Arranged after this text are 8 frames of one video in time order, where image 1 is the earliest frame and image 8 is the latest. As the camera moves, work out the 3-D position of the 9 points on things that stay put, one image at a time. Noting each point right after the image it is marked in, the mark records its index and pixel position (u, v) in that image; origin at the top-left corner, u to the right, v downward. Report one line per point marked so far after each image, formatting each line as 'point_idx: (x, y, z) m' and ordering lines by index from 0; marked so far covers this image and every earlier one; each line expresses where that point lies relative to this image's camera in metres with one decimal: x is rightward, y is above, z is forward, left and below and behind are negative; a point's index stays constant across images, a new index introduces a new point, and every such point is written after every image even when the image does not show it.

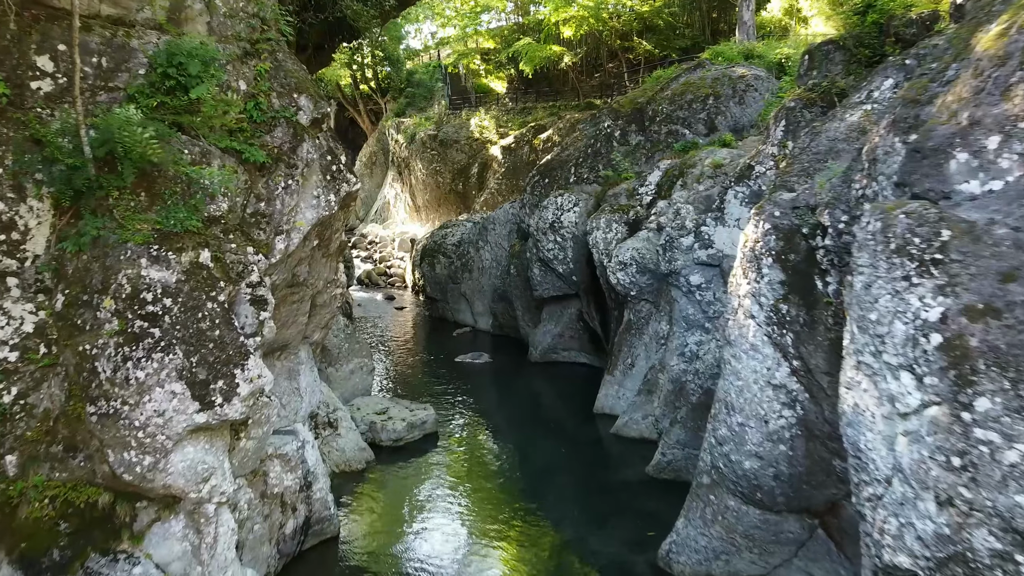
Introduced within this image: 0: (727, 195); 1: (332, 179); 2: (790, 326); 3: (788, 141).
0: (+3.0, +1.3, +11.7) m
1: (-1.8, +1.1, +8.4) m
2: (+2.4, -0.3, +7.1) m
3: (+3.6, +2.0, +11.1) m
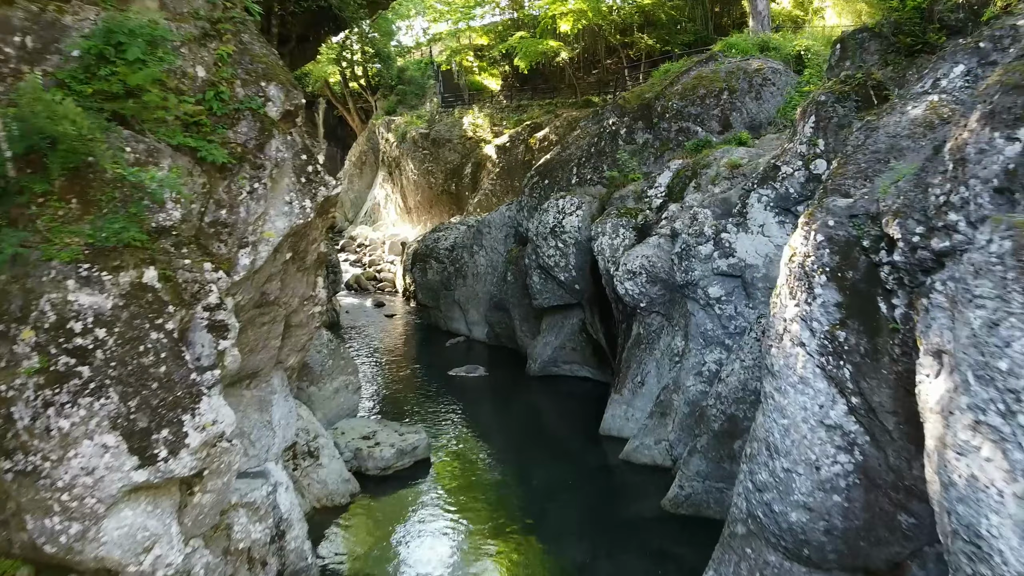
0: (+3.0, +1.1, +10.6) m
1: (-1.8, +0.9, +7.2) m
2: (+2.4, -0.5, +6.0) m
3: (+3.7, +1.8, +10.0) m
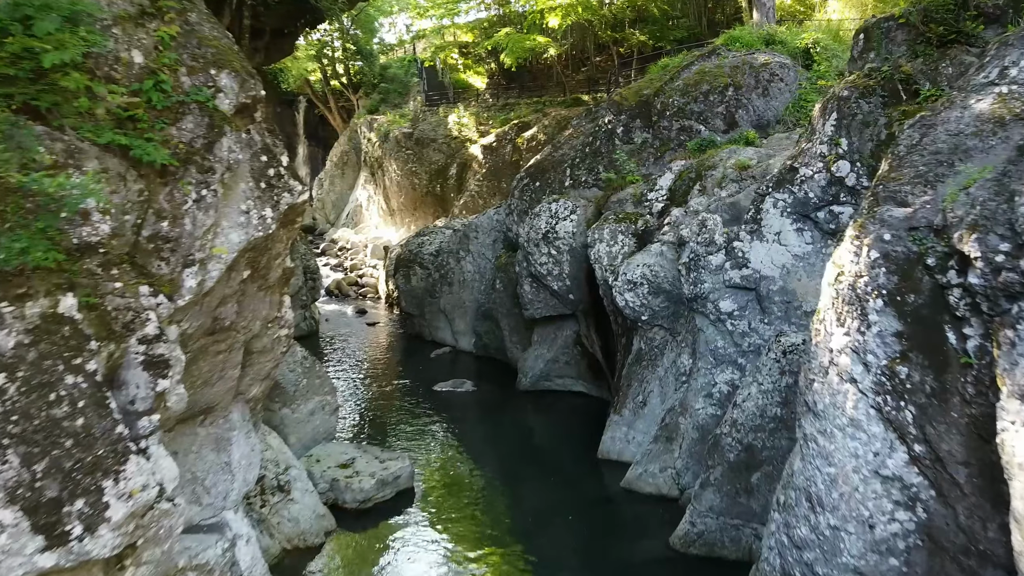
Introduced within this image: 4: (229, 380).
0: (+2.9, +1.0, +9.7) m
1: (-1.8, +0.7, +6.2) m
2: (+2.4, -0.6, +5.0) m
3: (+3.6, +1.6, +9.1) m
4: (-2.3, -0.7, +6.7) m
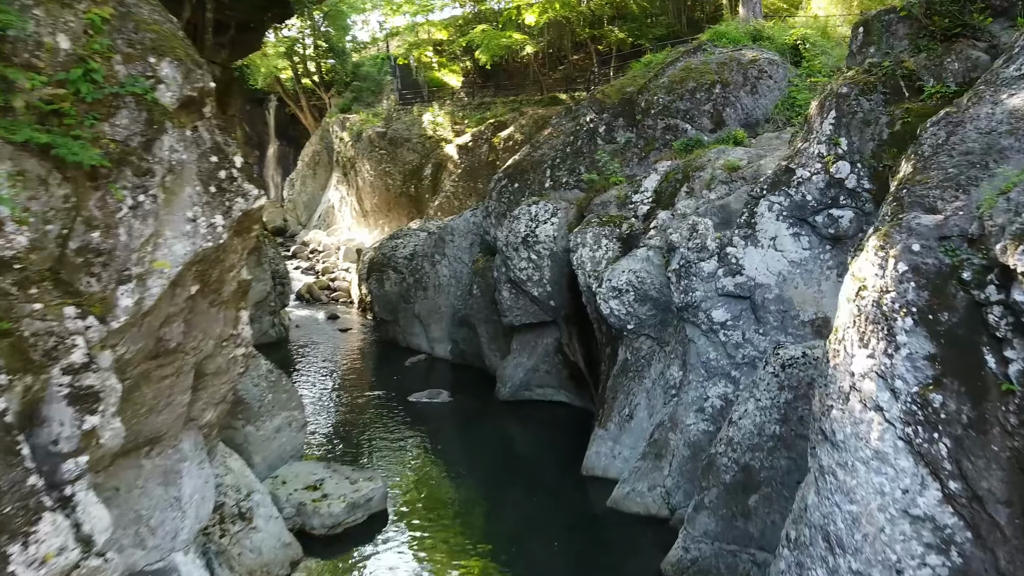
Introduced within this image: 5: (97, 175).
0: (+2.7, +0.9, +9.1) m
1: (-1.9, +0.6, +5.5) m
2: (+2.3, -0.7, +4.5) m
3: (+3.4, +1.5, +8.5) m
4: (-2.4, -0.8, +6.0) m
5: (-2.4, +0.6, +4.7) m
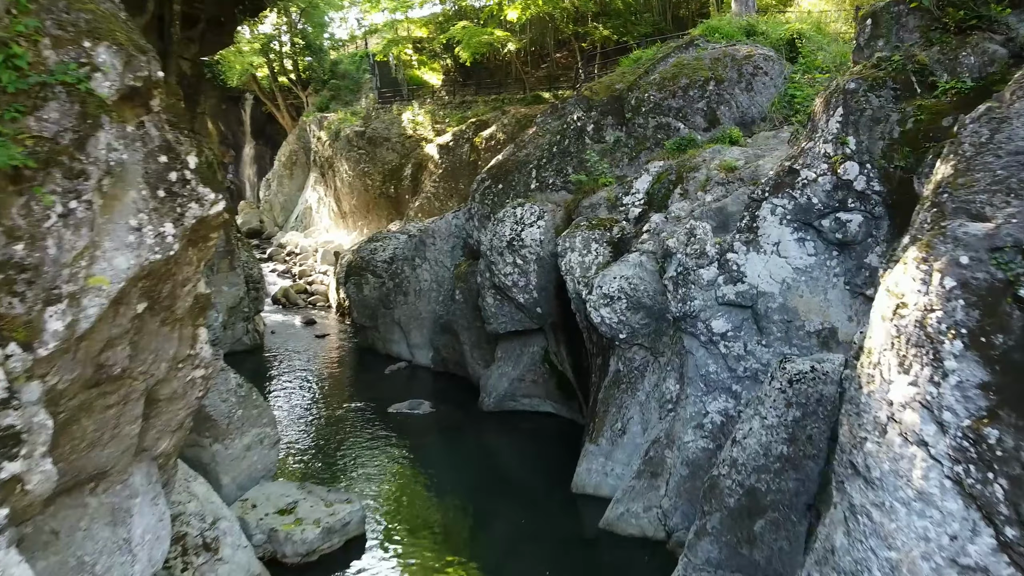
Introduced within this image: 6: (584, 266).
0: (+2.6, +0.8, +8.6) m
1: (-2.0, +0.5, +4.8) m
2: (+2.3, -0.8, +3.9) m
3: (+3.2, +1.5, +8.0) m
4: (-2.4, -1.0, +5.3) m
5: (-2.4, +0.5, +4.1) m
6: (+0.9, +0.3, +11.0) m
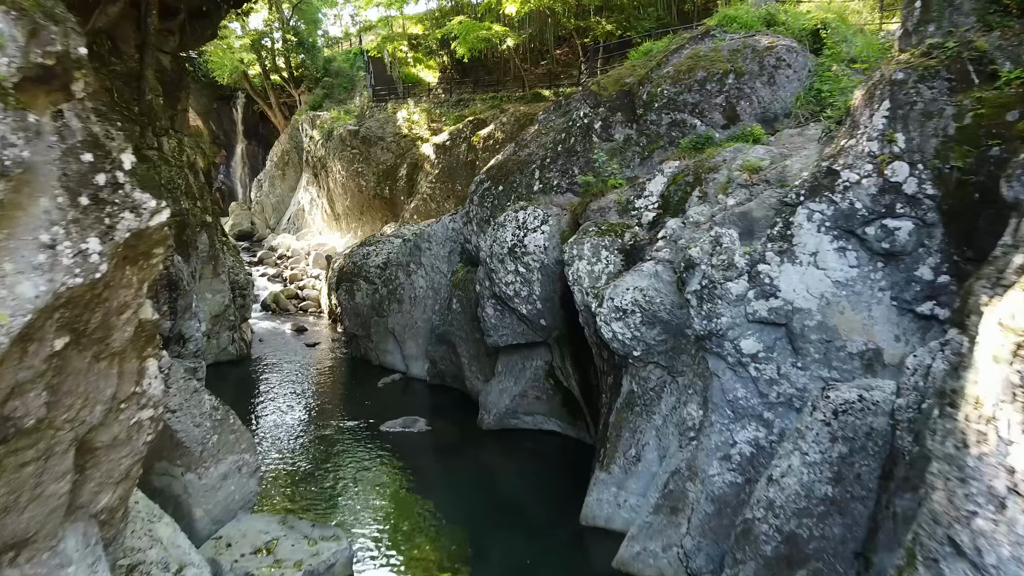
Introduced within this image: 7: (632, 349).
0: (+2.6, +0.7, +7.6) m
1: (-1.9, +0.4, +3.9) m
2: (+2.3, -1.0, +3.0) m
3: (+3.3, +1.3, +7.1) m
4: (-2.4, -1.1, +4.3) m
5: (-2.3, +0.4, +3.1) m
6: (+1.0, +0.1, +10.0) m
7: (+1.3, -0.7, +9.2) m
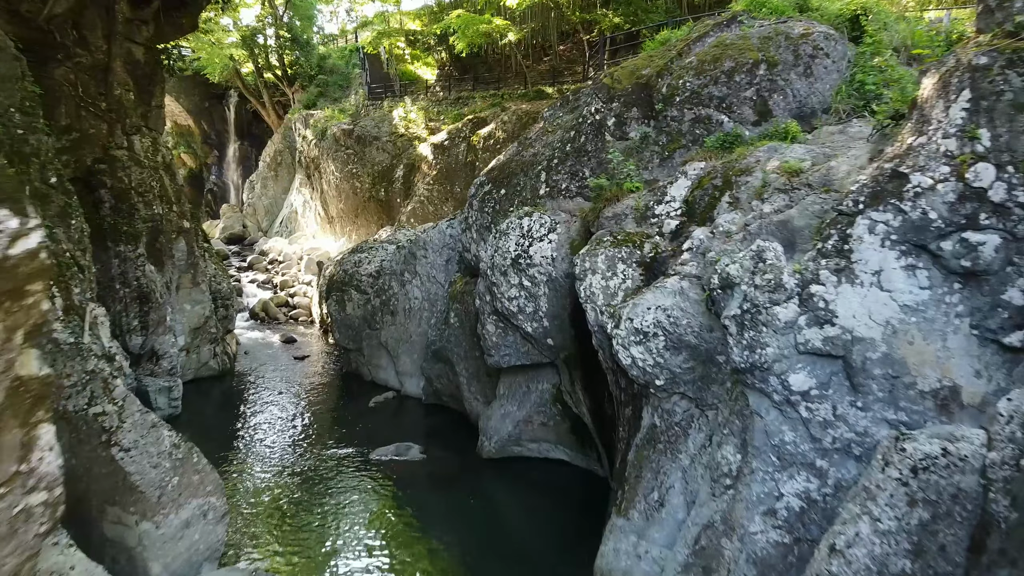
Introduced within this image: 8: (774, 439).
0: (+2.7, +0.5, +6.4) m
1: (-1.9, +0.2, +2.7) m
2: (+2.4, -1.2, +1.8) m
3: (+3.3, +1.1, +5.9) m
4: (-2.3, -1.3, +3.1) m
5: (-2.3, +0.2, +1.9) m
6: (+1.0, -0.1, +8.8) m
7: (+1.4, -0.9, +8.0) m
8: (+2.1, -1.2, +6.8) m
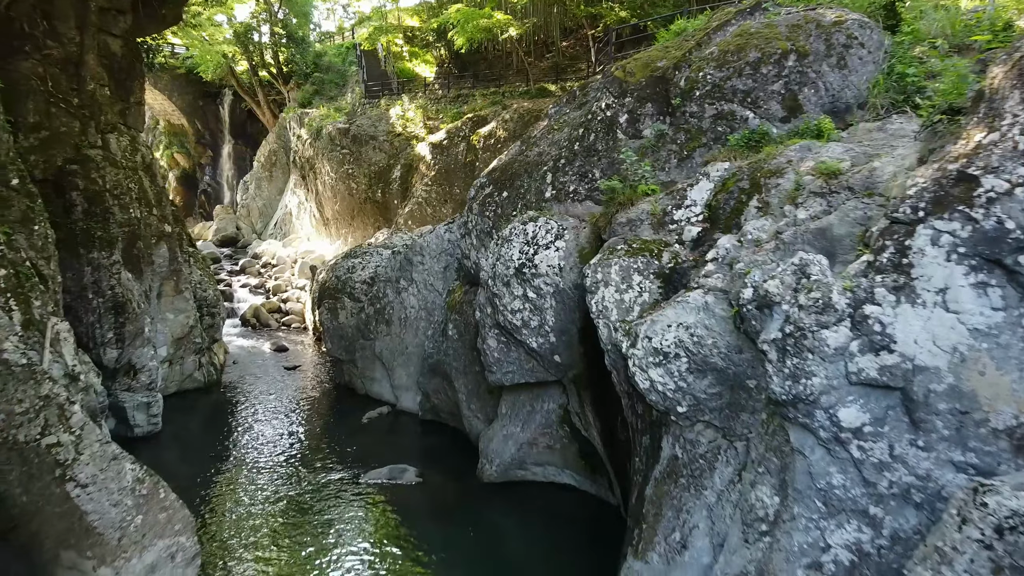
0: (+2.7, +0.3, +5.6) m
1: (-1.8, +0.1, +1.8) m
2: (+2.4, -1.3, +0.9) m
3: (+3.4, +1.0, +5.0) m
4: (-2.3, -1.4, +2.3) m
5: (-2.3, +0.1, +1.0) m
6: (+1.1, -0.2, +7.9) m
7: (+1.4, -1.0, +7.1) m
8: (+2.2, -1.3, +5.9) m
